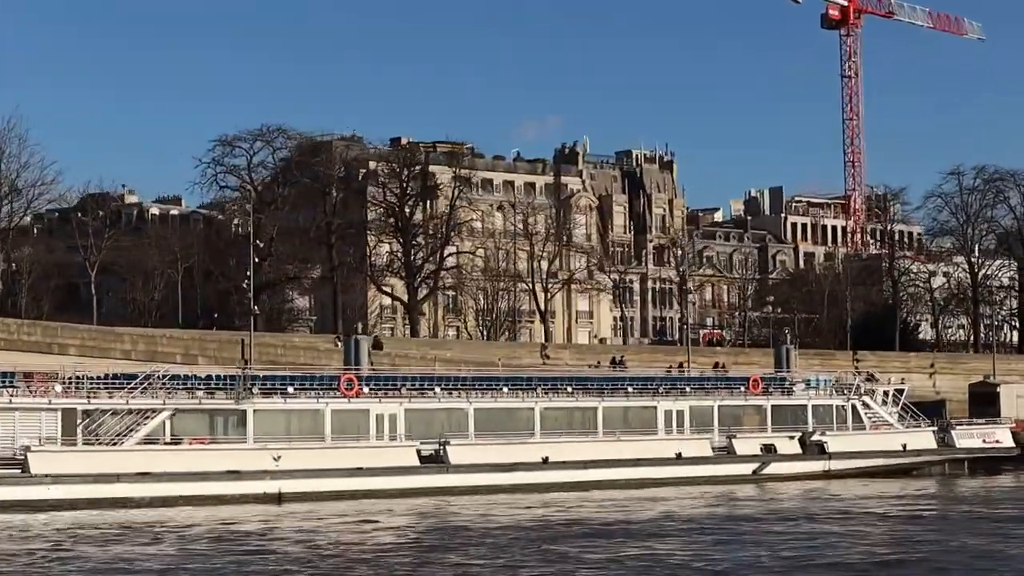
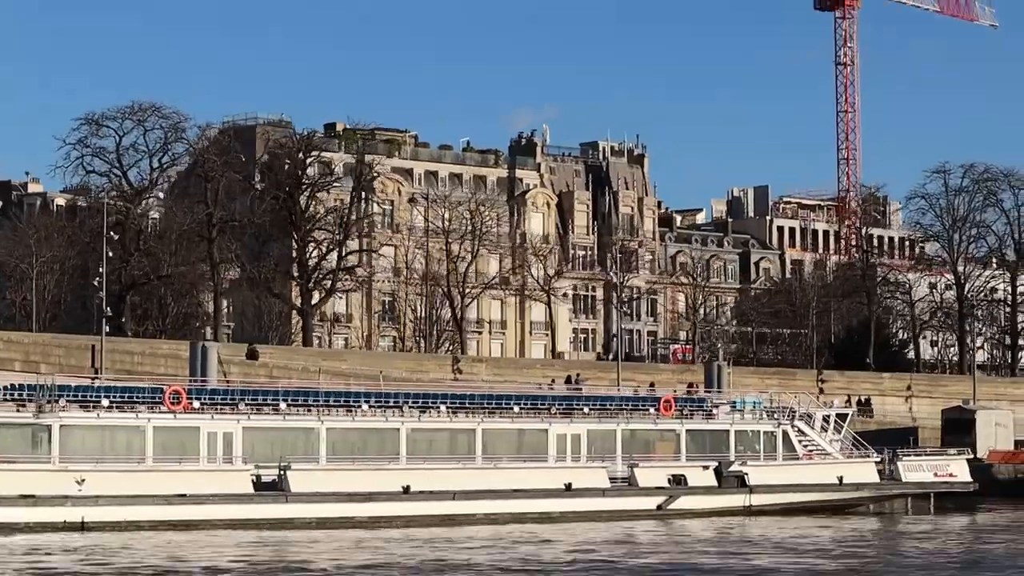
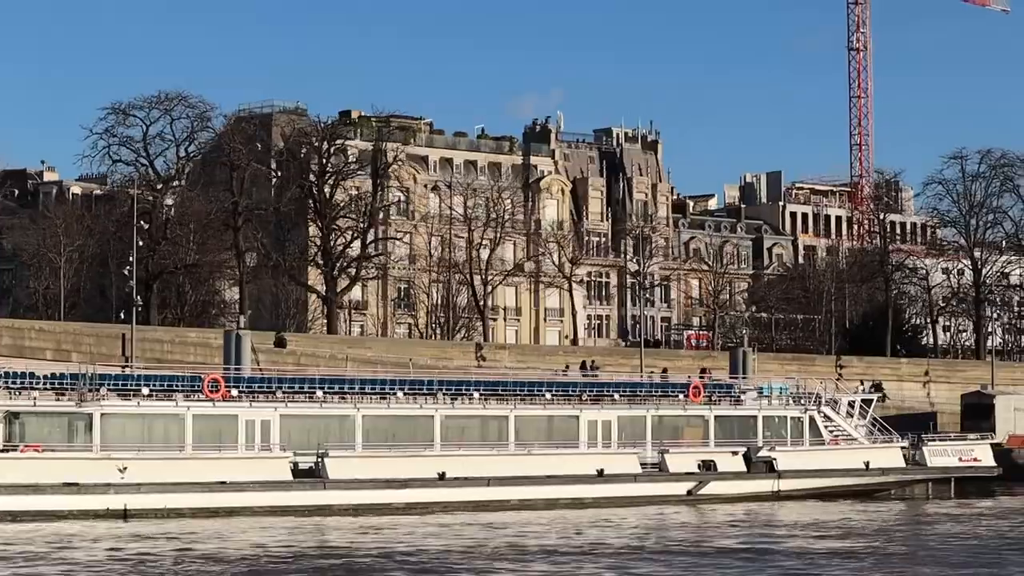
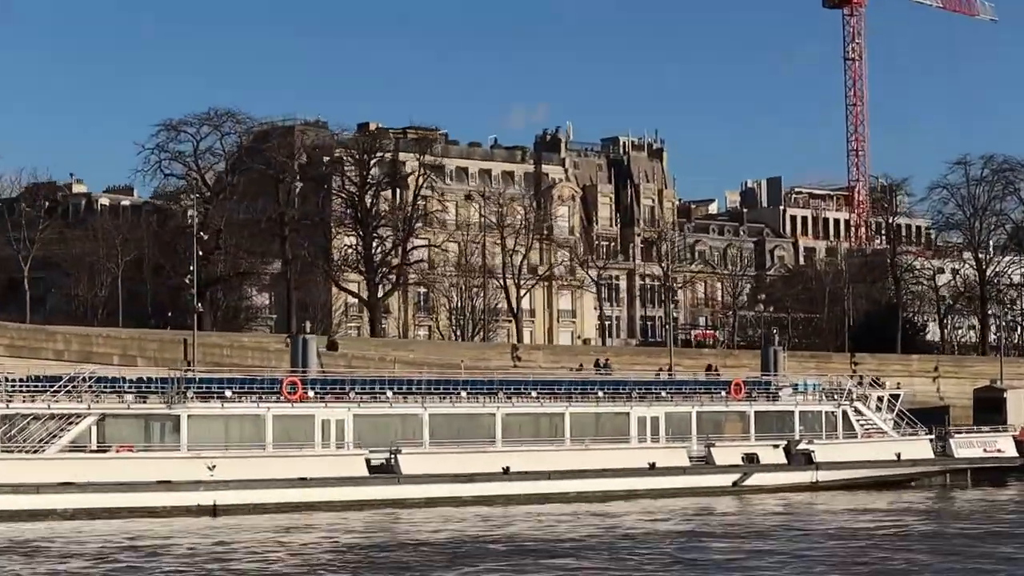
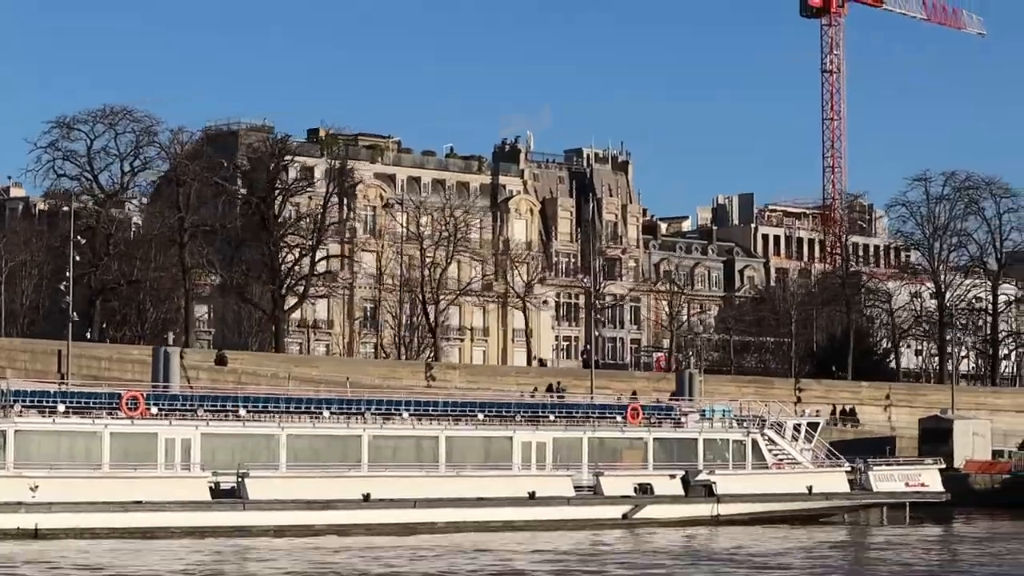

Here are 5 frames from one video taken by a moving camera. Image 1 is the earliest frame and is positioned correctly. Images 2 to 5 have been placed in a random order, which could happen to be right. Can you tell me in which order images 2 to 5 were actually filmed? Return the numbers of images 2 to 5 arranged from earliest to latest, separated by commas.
4, 3, 2, 5
